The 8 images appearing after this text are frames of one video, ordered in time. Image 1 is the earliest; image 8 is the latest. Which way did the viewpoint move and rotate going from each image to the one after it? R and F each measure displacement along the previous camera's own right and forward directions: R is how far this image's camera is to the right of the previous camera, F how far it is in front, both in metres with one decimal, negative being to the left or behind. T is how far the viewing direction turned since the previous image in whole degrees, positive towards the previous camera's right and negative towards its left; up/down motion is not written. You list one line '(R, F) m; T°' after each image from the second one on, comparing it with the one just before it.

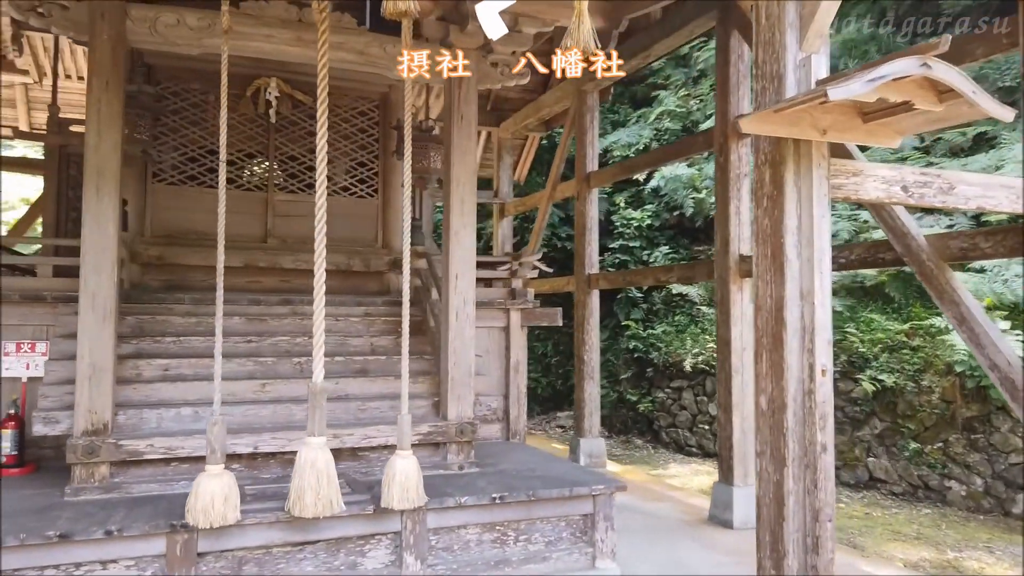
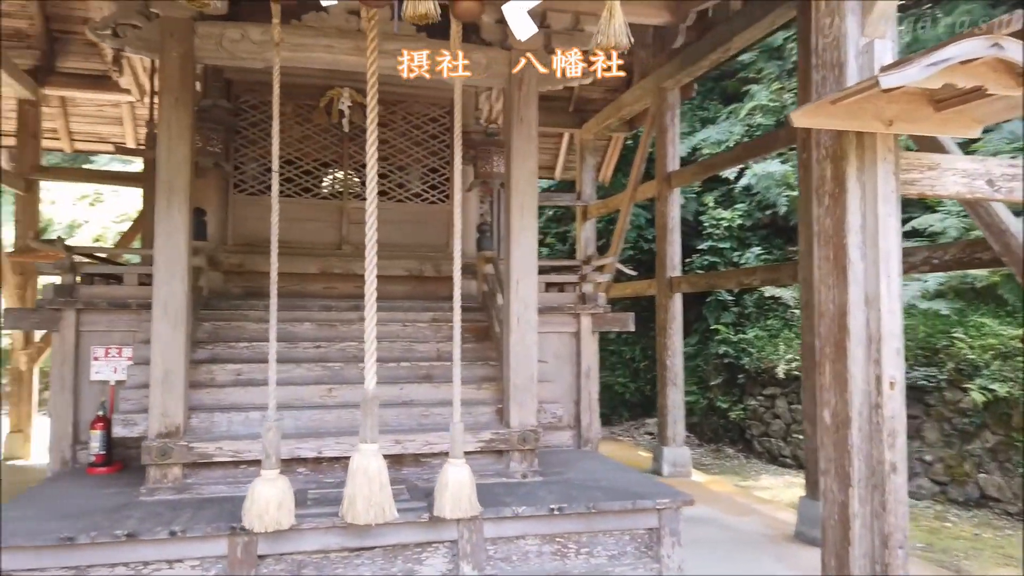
(+0.2, +0.1) m; -7°
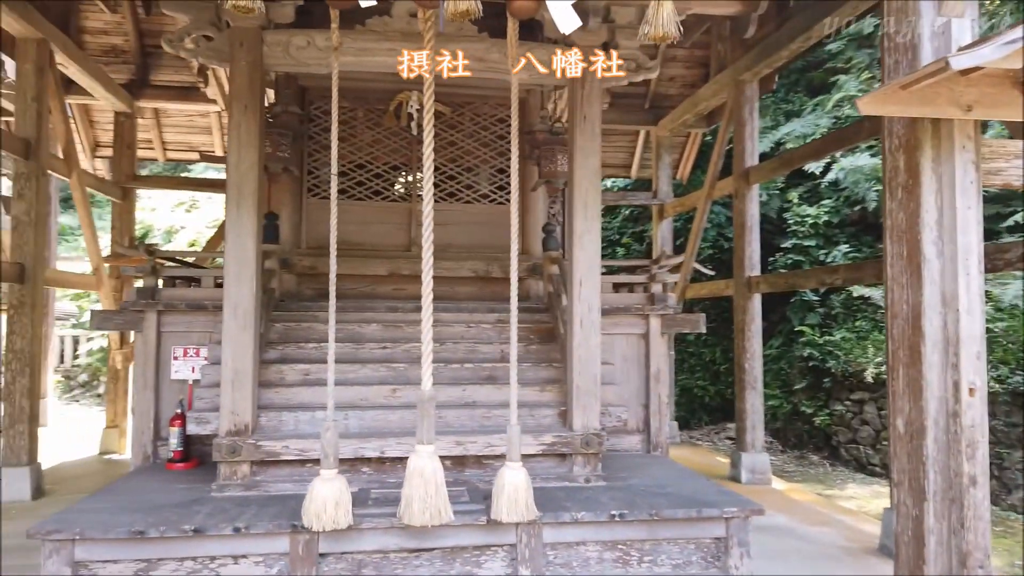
(+0.1, +0.1) m; -6°
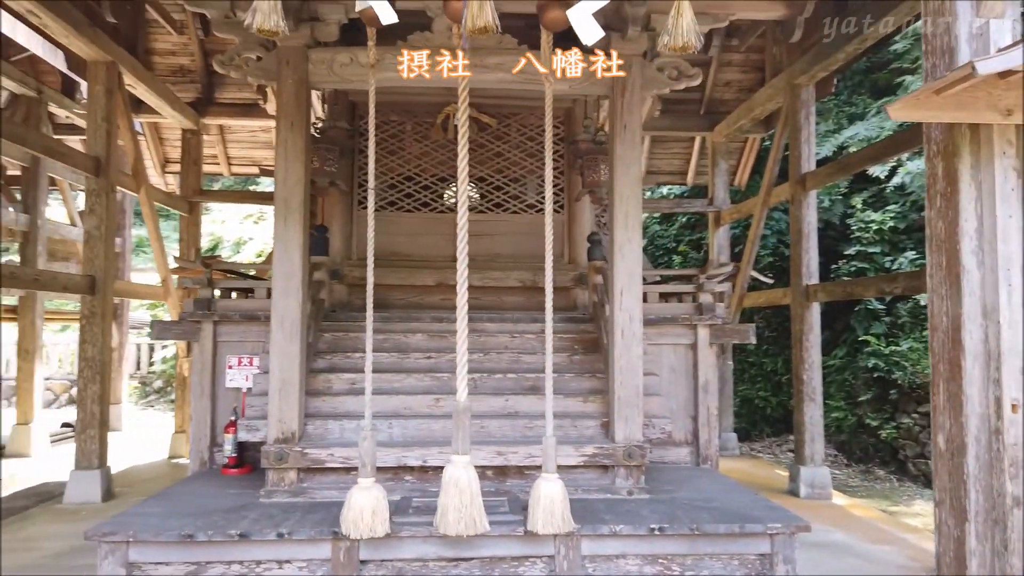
(+0.1, 0.0) m; -5°
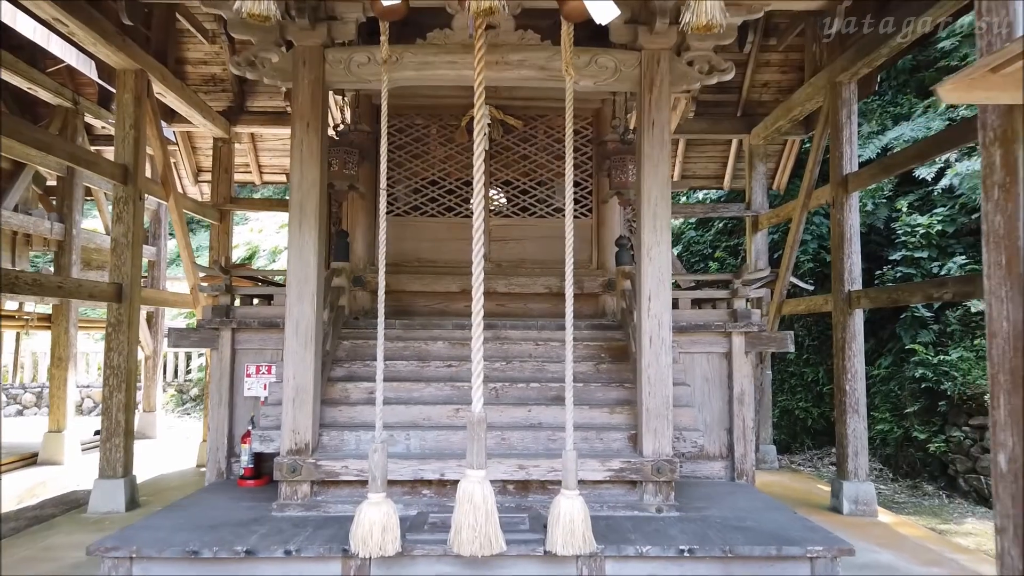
(+0.1, +0.2) m; -3°
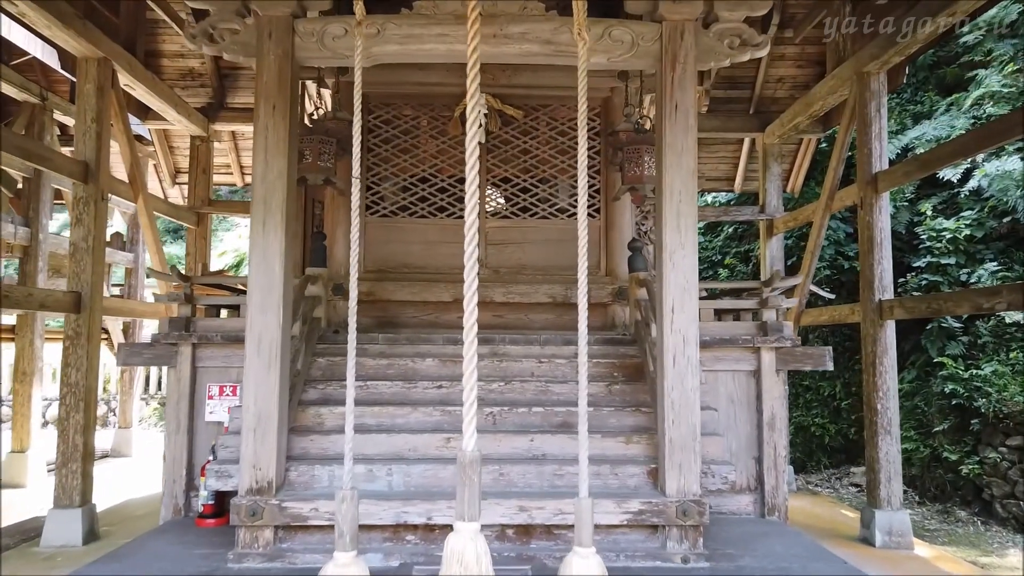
(0.0, +0.5) m; 0°
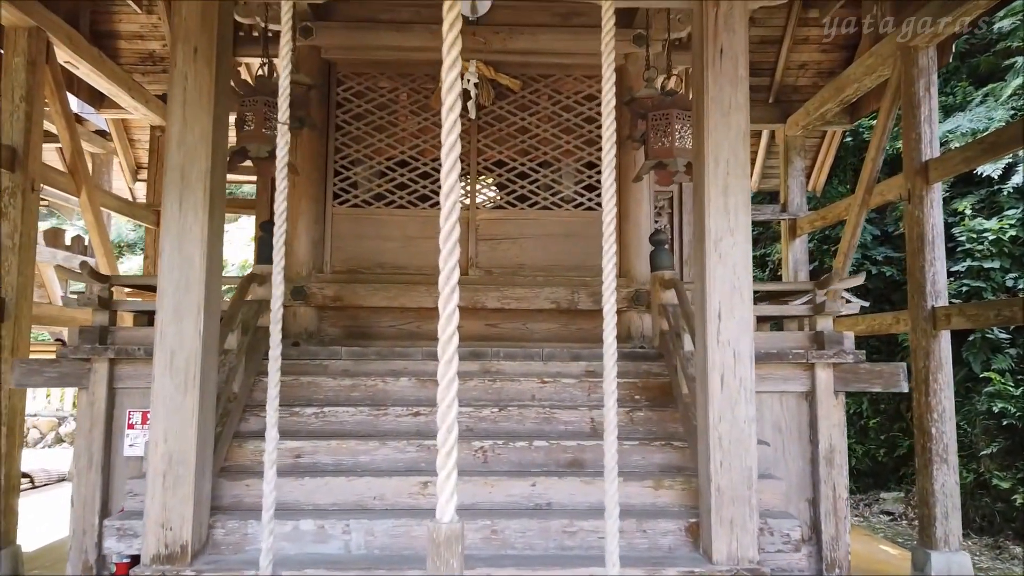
(0.0, +0.7) m; 0°
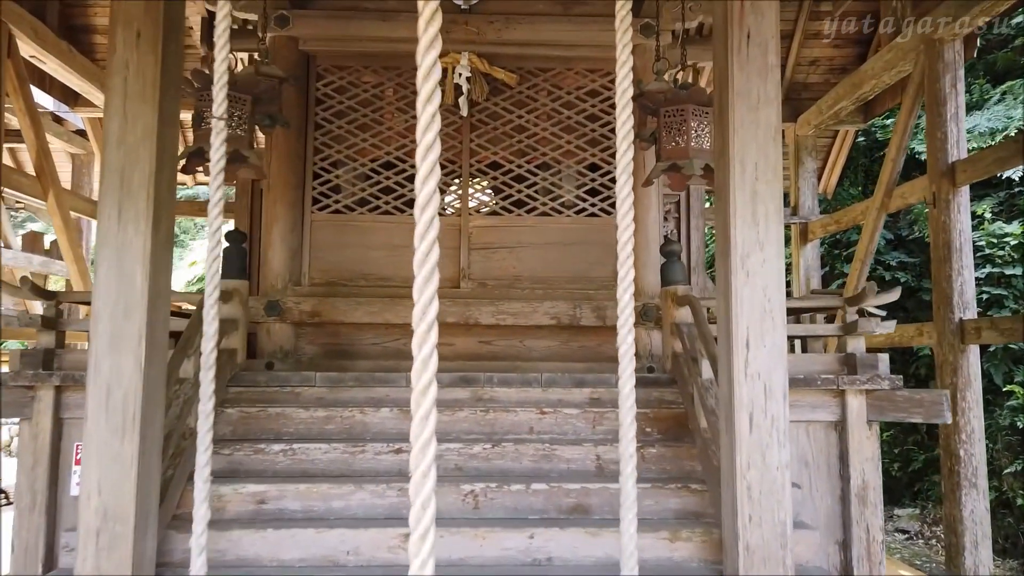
(0.0, +0.3) m; 0°
